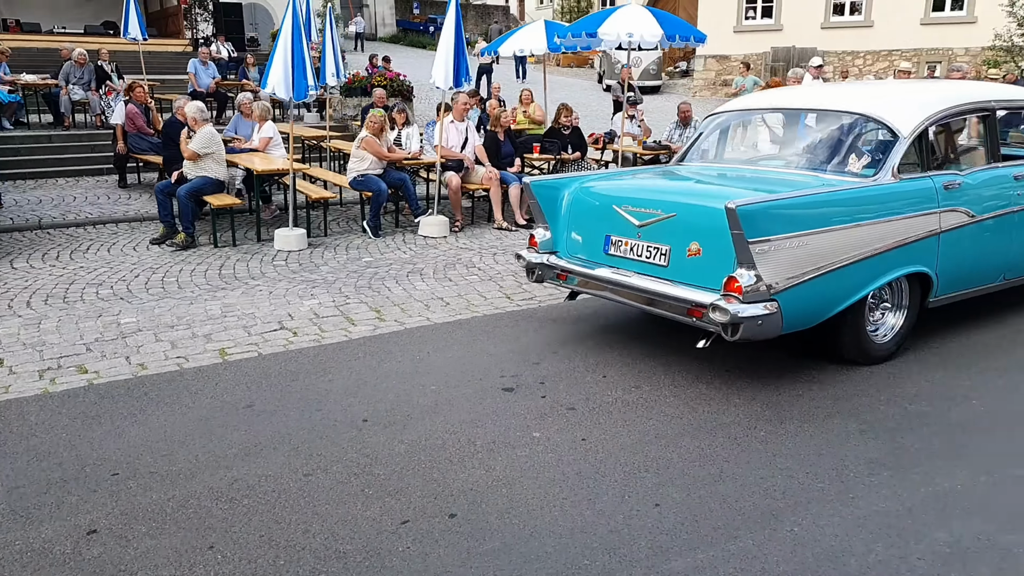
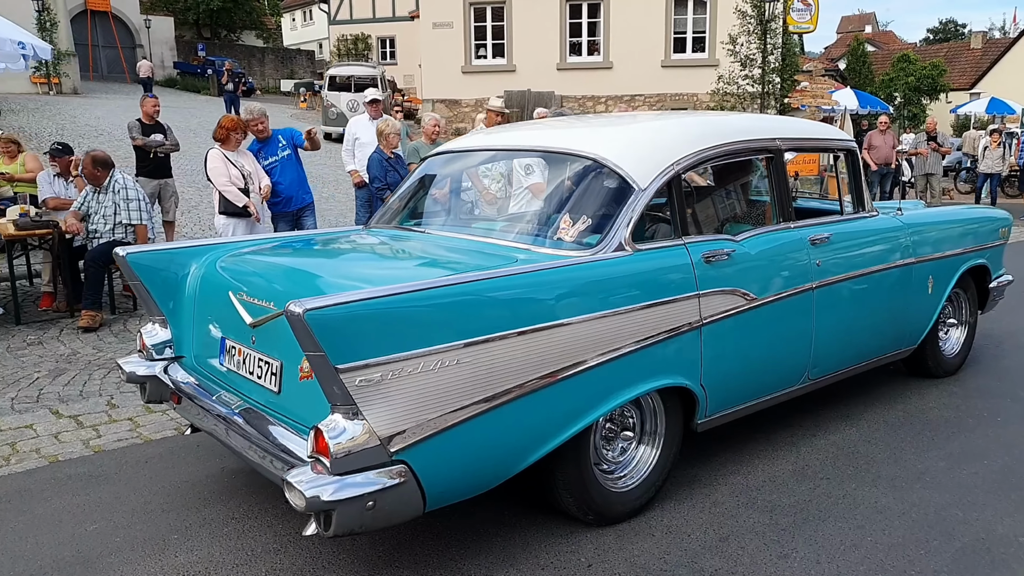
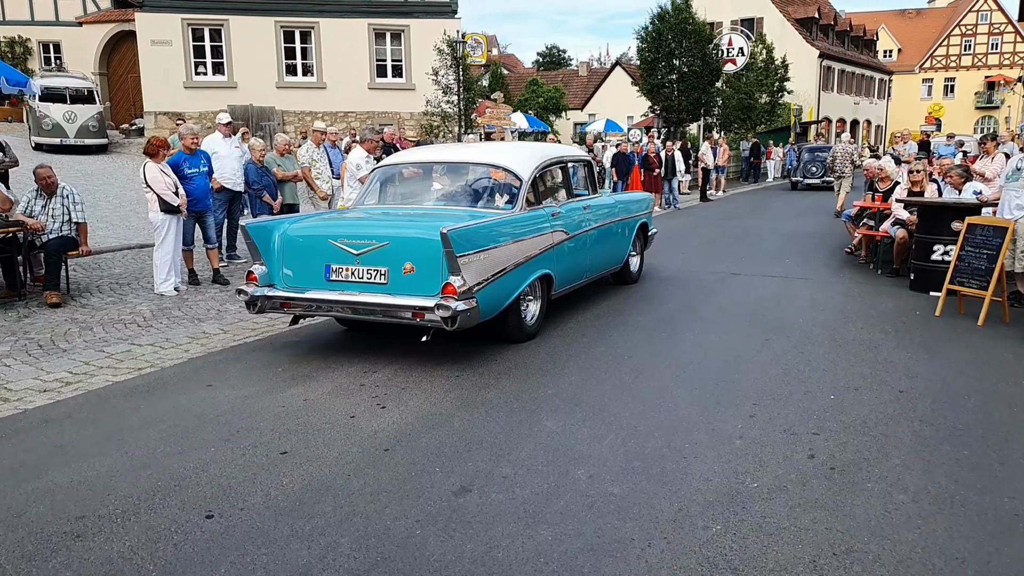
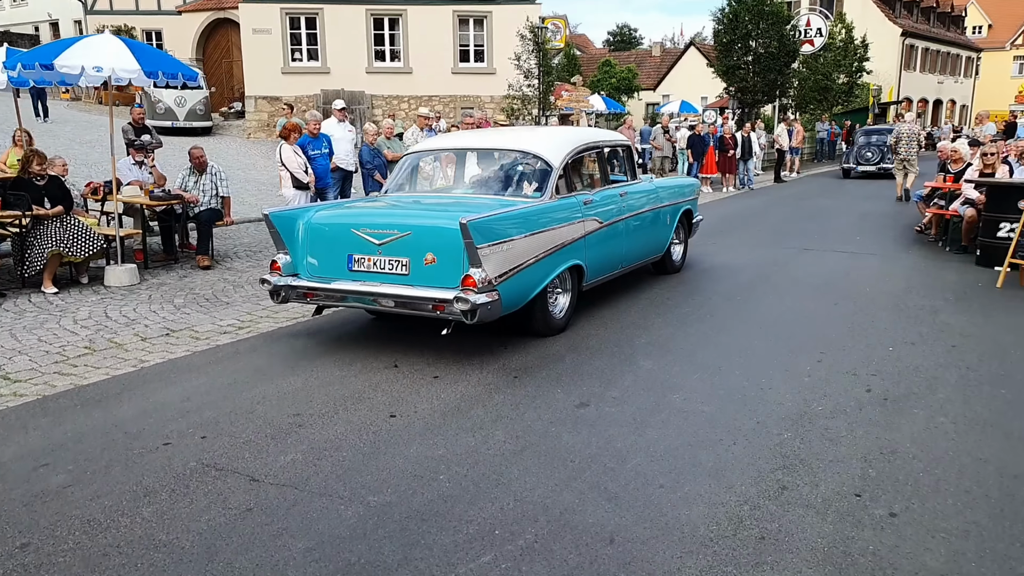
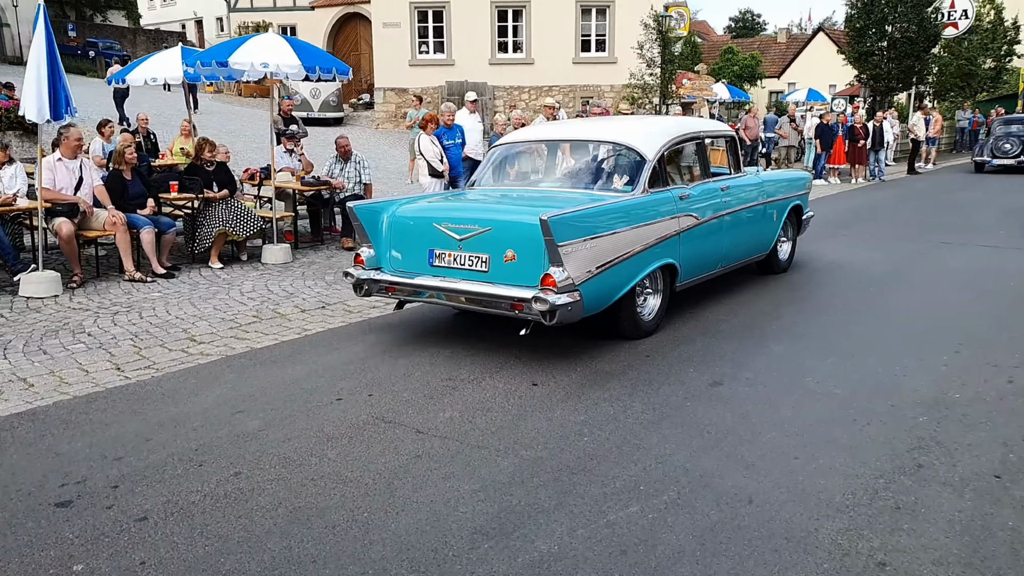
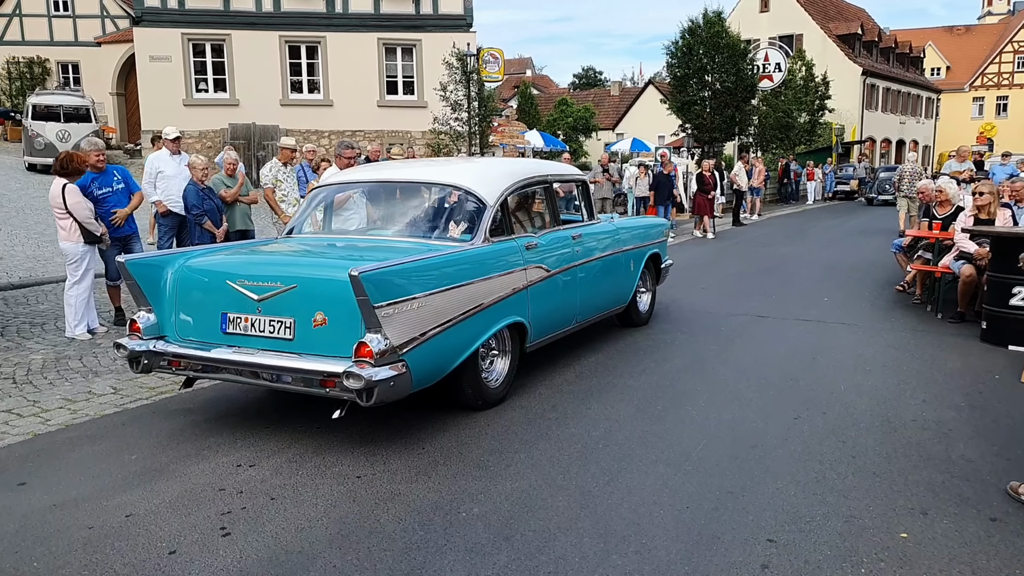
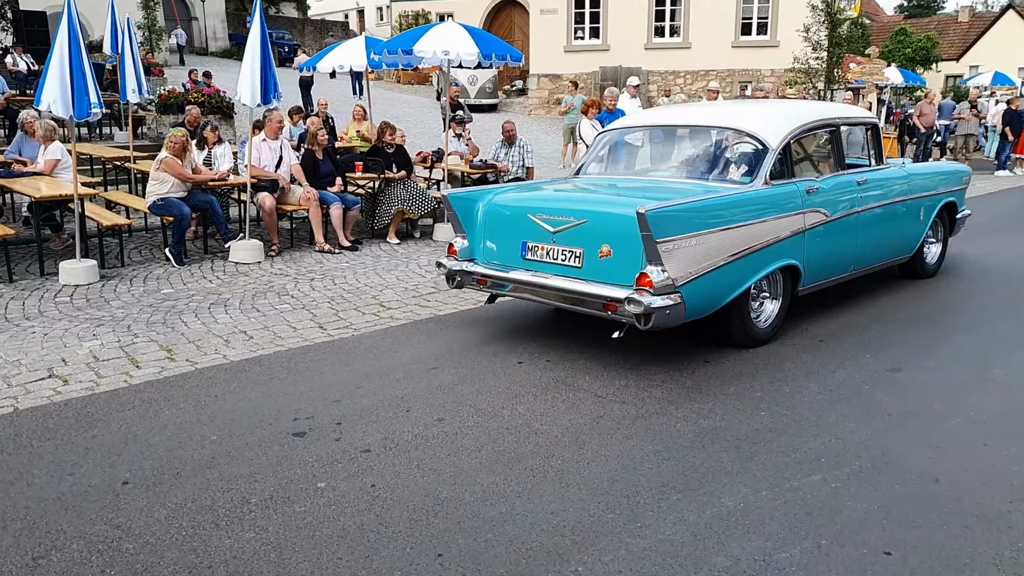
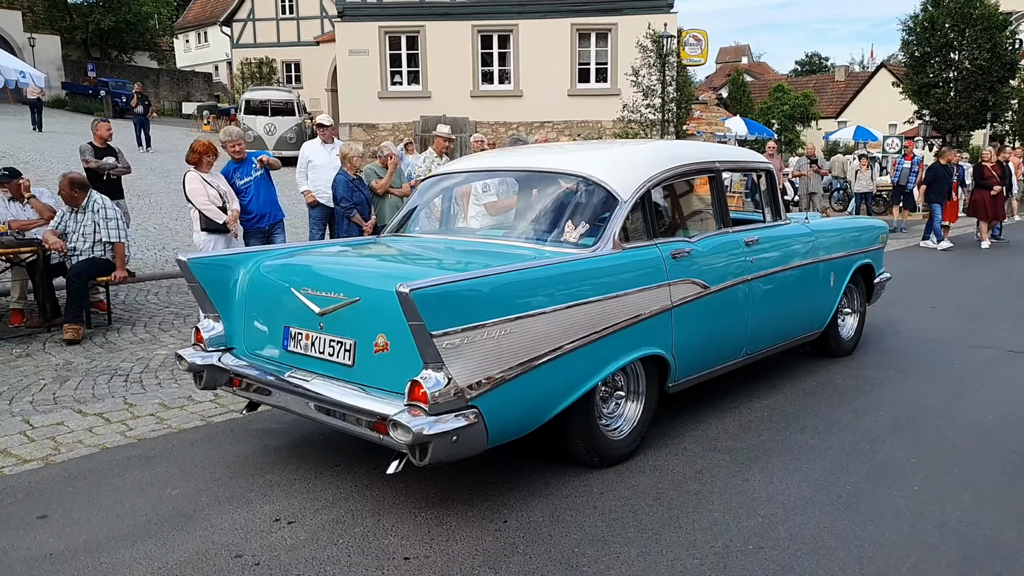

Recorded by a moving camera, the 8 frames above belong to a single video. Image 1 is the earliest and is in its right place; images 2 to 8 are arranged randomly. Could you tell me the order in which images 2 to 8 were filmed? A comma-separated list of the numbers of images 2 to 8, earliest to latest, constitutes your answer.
7, 5, 4, 3, 6, 8, 2
